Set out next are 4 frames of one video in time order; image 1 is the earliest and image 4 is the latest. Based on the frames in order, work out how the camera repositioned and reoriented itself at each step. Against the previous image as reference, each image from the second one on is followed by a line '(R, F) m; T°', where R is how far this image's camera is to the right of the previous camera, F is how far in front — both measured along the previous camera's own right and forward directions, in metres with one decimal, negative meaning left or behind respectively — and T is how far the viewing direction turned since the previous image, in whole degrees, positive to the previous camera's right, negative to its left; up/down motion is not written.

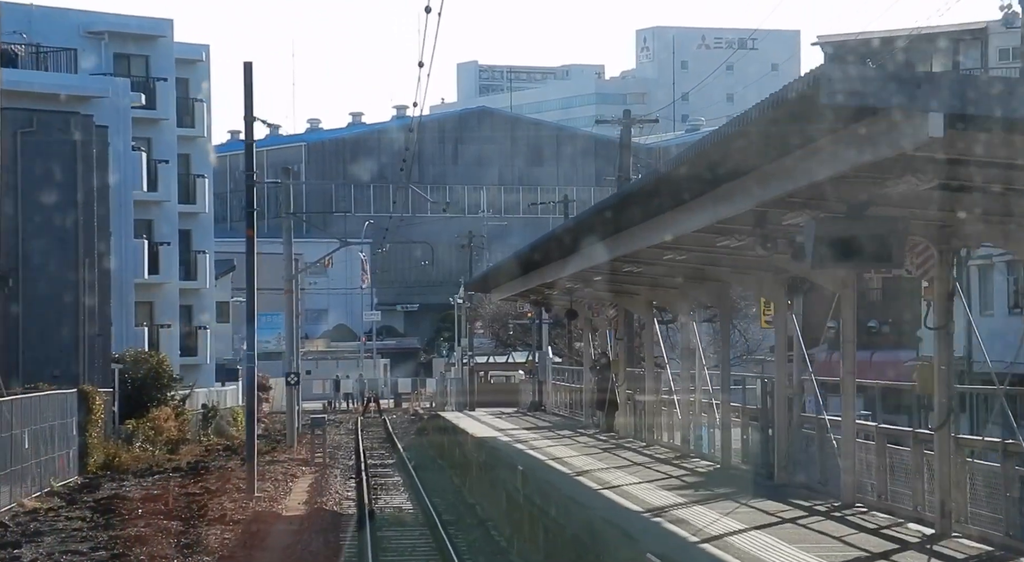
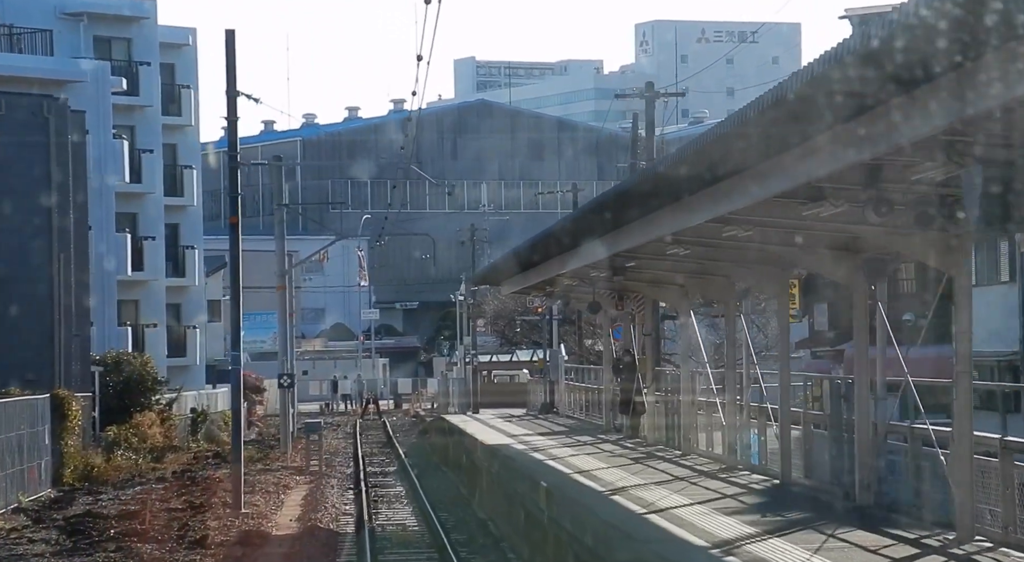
(-0.2, +1.7) m; 0°
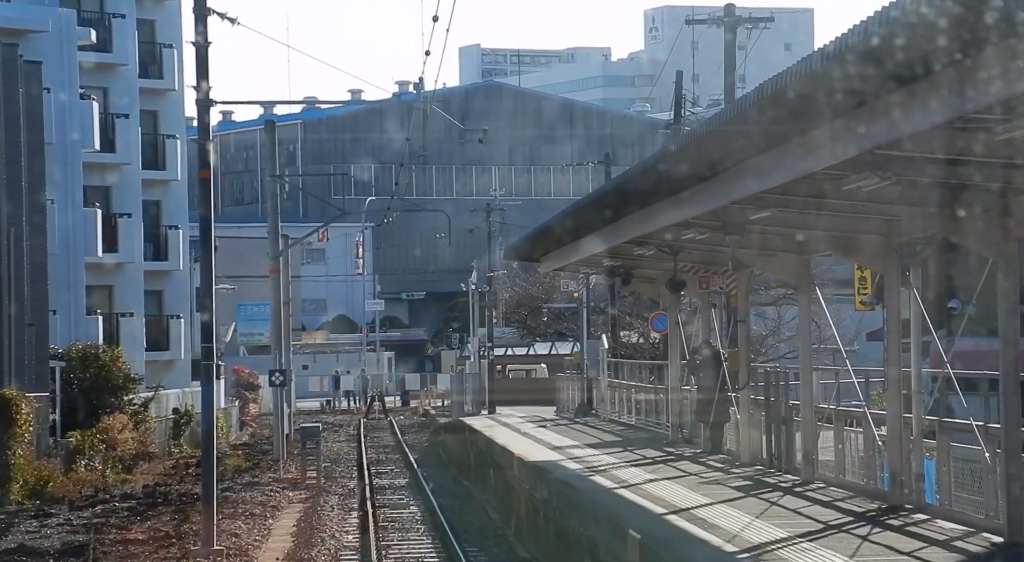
(0.0, +0.8) m; 0°
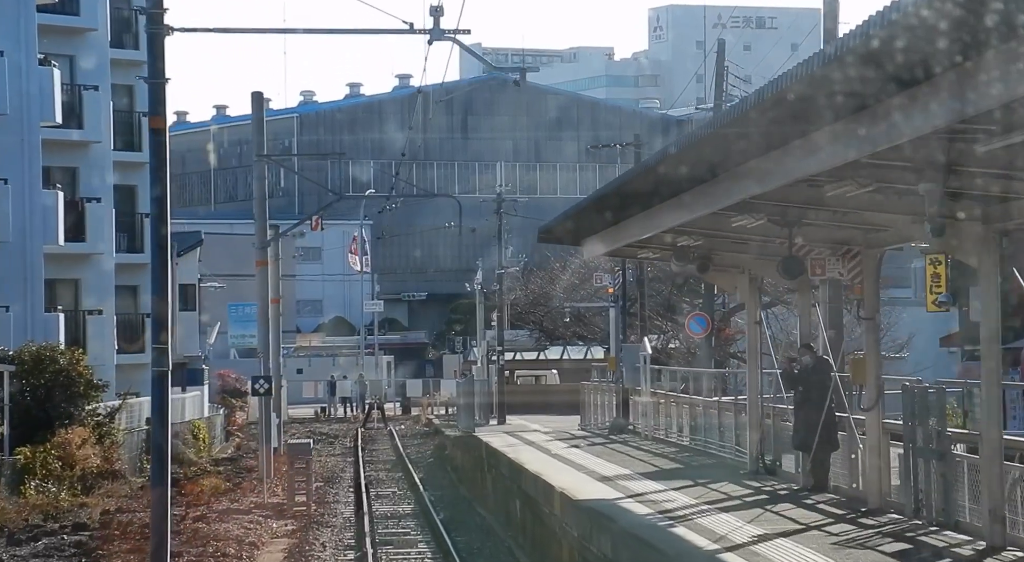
(+0.1, +0.2) m; 0°
